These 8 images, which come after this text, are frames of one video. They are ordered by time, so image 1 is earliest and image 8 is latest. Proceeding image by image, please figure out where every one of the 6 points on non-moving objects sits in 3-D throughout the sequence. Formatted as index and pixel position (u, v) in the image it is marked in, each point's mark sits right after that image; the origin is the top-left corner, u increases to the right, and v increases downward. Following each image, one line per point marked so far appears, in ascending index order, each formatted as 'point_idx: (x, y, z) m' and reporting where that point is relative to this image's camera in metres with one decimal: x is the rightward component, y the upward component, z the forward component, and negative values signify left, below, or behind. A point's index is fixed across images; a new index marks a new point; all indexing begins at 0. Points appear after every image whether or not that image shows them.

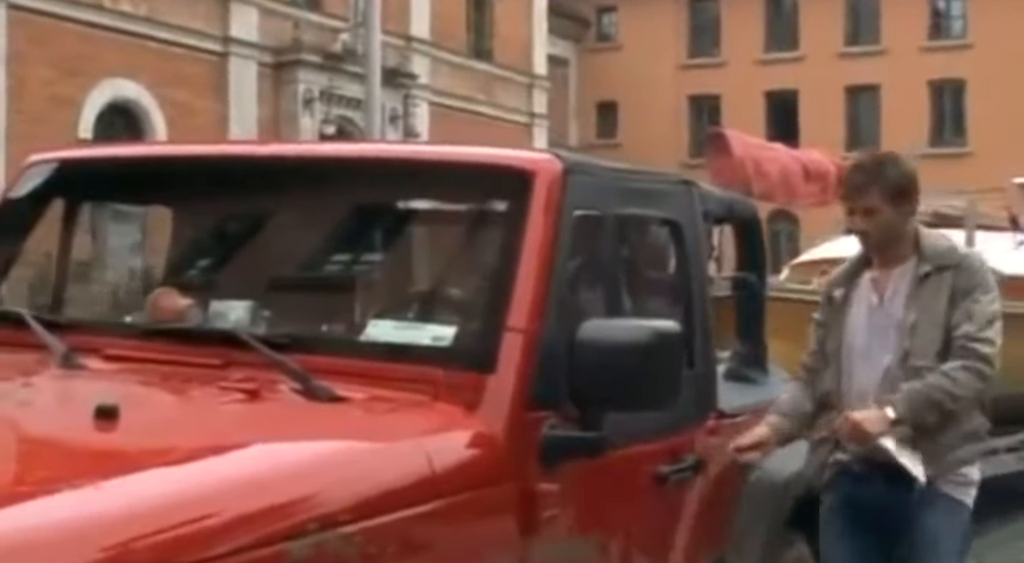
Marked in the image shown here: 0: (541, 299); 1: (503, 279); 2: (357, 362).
0: (+0.1, -0.1, +4.3) m
1: (0.0, 0.0, +4.3) m
2: (-0.4, -0.2, +4.3) m
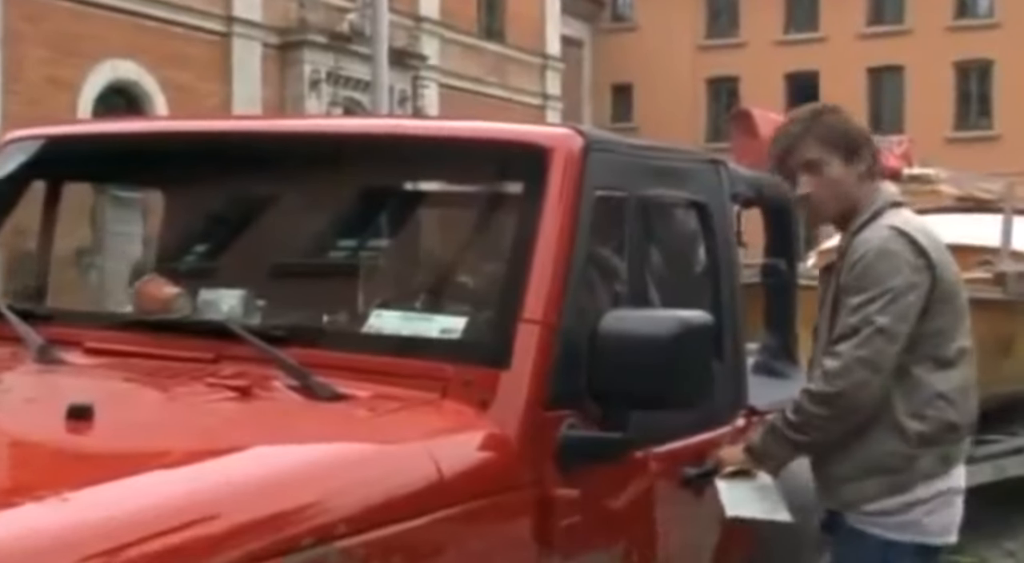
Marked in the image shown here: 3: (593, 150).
0: (+0.1, 0.0, +3.9) m
1: (0.0, 0.0, +4.0) m
2: (-0.4, -0.2, +4.0) m
3: (+0.2, +0.3, +4.1) m
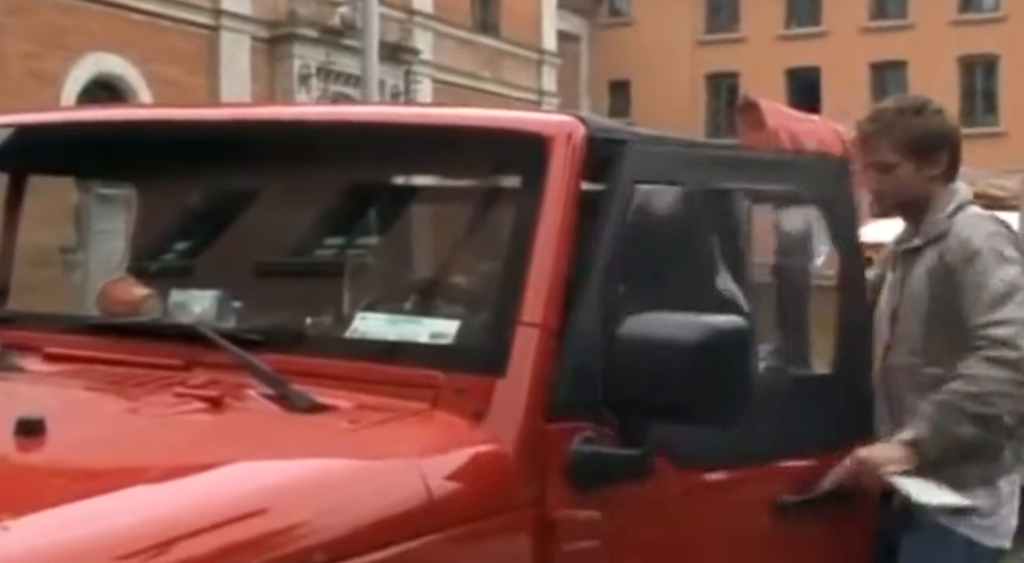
0: (+0.1, 0.0, +3.6) m
1: (0.0, 0.0, +3.7) m
2: (-0.4, -0.2, +3.7) m
3: (+0.2, +0.3, +3.8) m
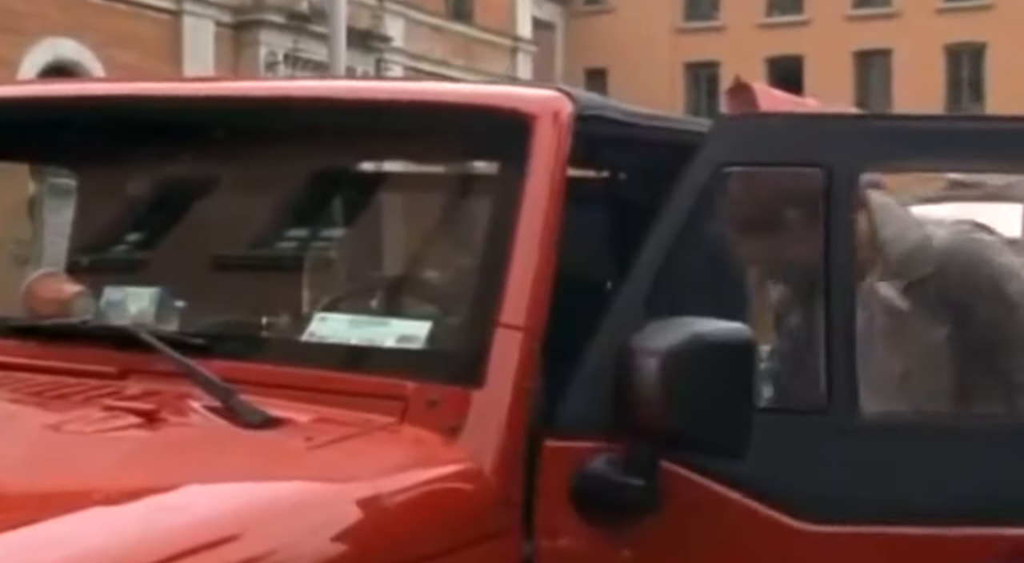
0: (+0.1, 0.0, +3.2) m
1: (0.0, 0.0, +3.2) m
2: (-0.4, -0.2, +3.2) m
3: (+0.2, +0.4, +3.4) m
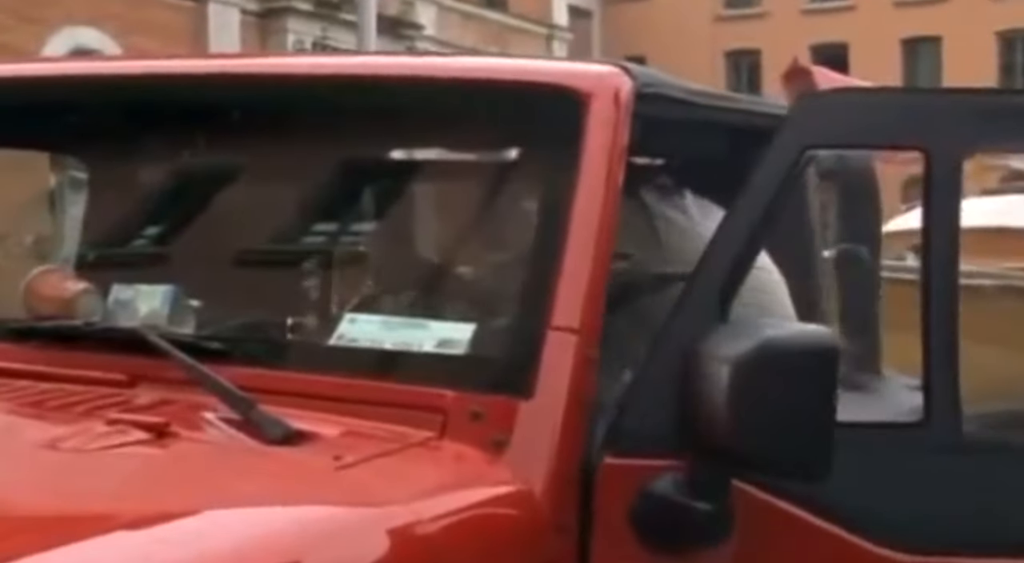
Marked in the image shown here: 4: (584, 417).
0: (+0.2, 0.0, +2.9) m
1: (+0.1, 0.0, +2.9) m
2: (-0.4, -0.2, +2.9) m
3: (+0.3, +0.4, +3.0) m
4: (+0.1, -0.2, +2.8) m
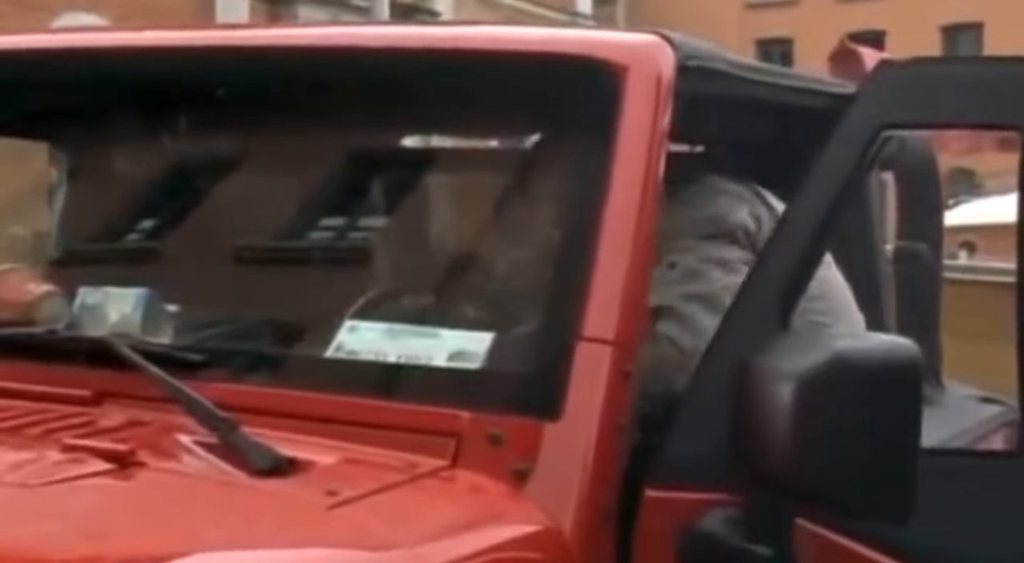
0: (+0.2, 0.0, +2.5) m
1: (+0.1, 0.0, +2.5) m
2: (-0.3, -0.2, +2.5) m
3: (+0.3, +0.4, +2.6) m
4: (+0.2, -0.3, +2.4) m
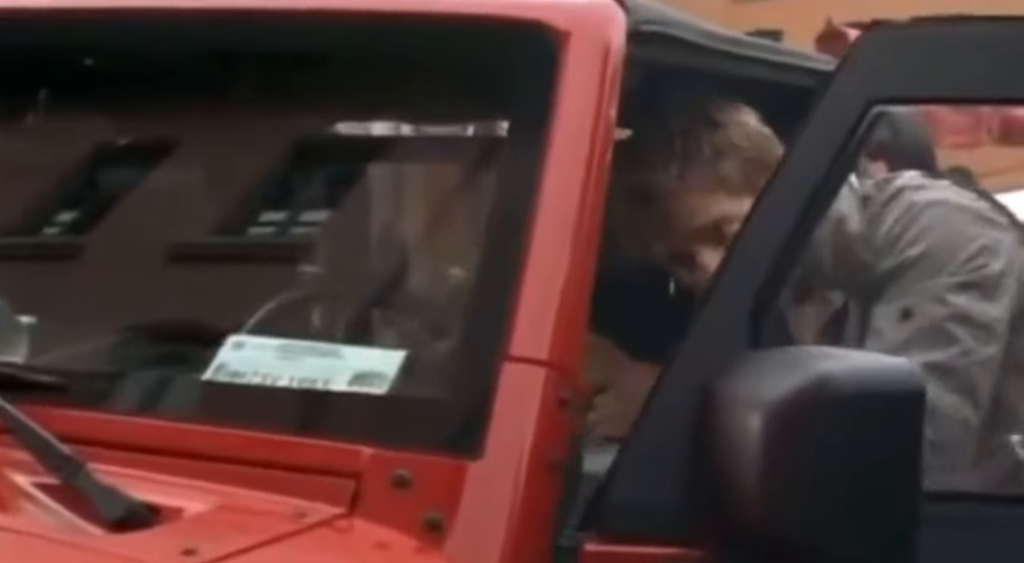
0: (+0.1, 0.0, +2.0) m
1: (0.0, 0.0, +2.1) m
2: (-0.4, -0.2, +2.1) m
3: (+0.2, +0.3, +2.2) m
4: (+0.1, -0.3, +2.0) m
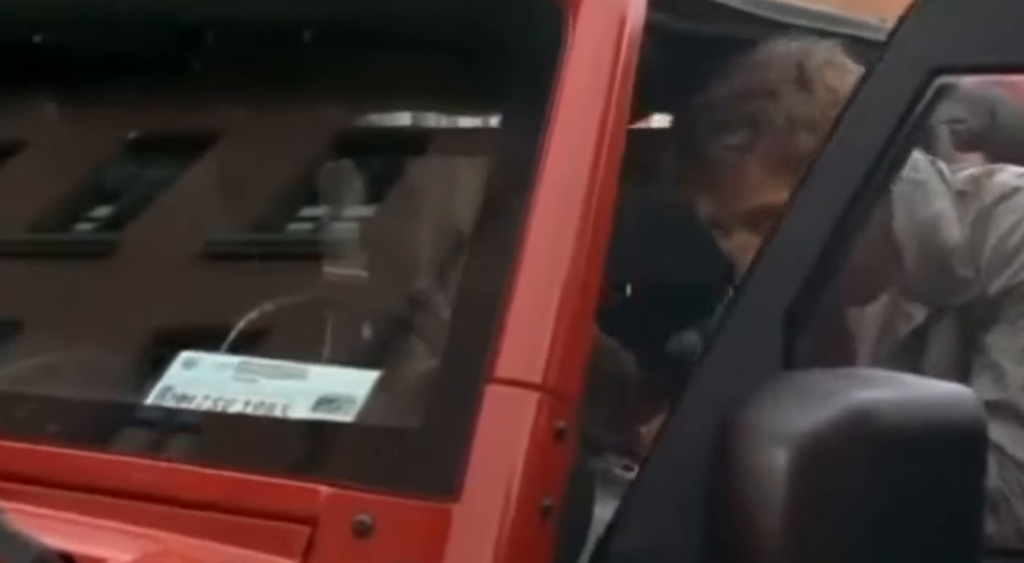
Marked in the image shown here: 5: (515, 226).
0: (+0.1, 0.0, +1.7) m
1: (0.0, 0.0, +1.8) m
2: (-0.4, -0.2, +1.8) m
3: (+0.2, +0.3, +1.9) m
4: (0.0, -0.3, +1.7) m
5: (0.0, +0.1, +1.8) m
